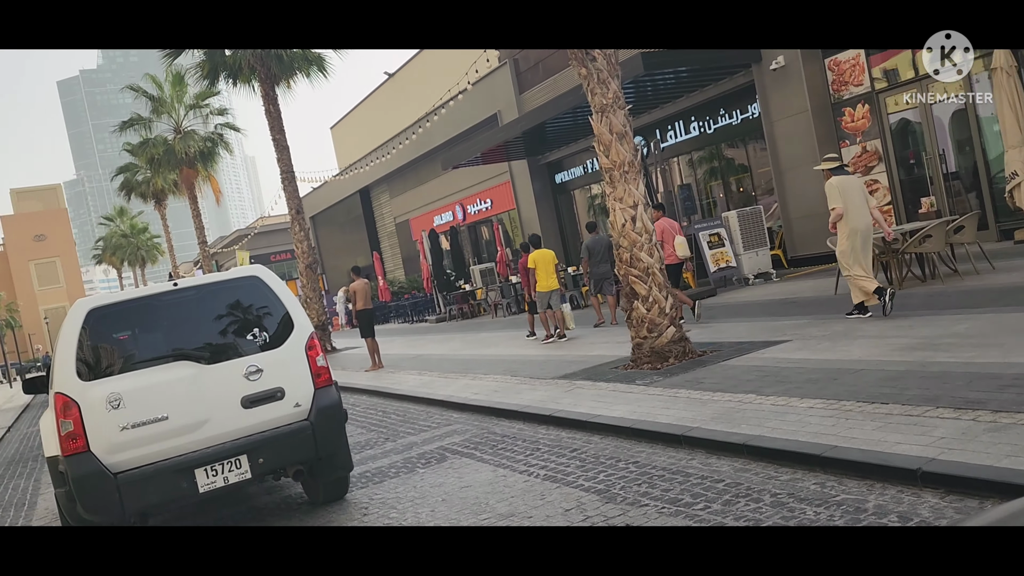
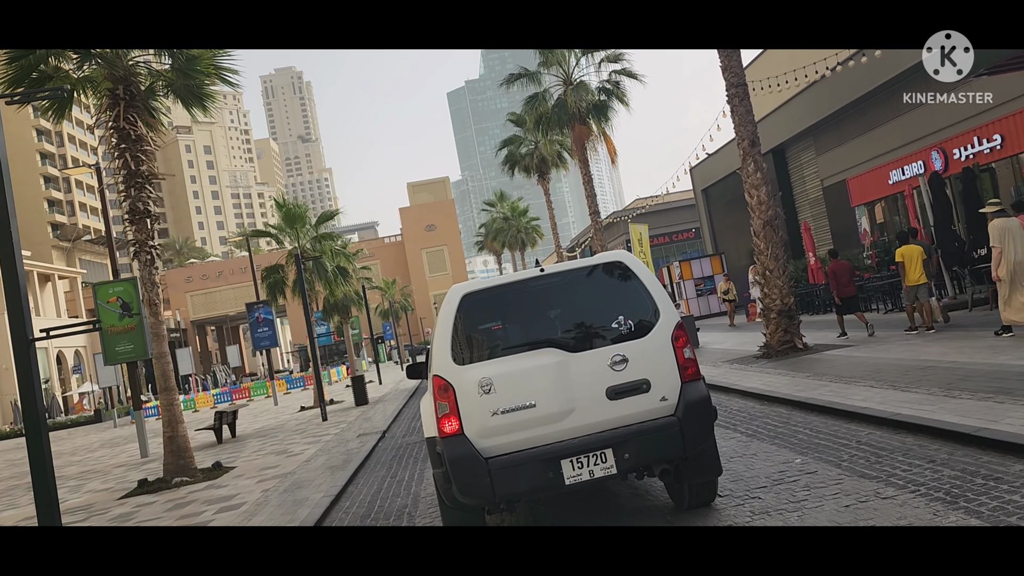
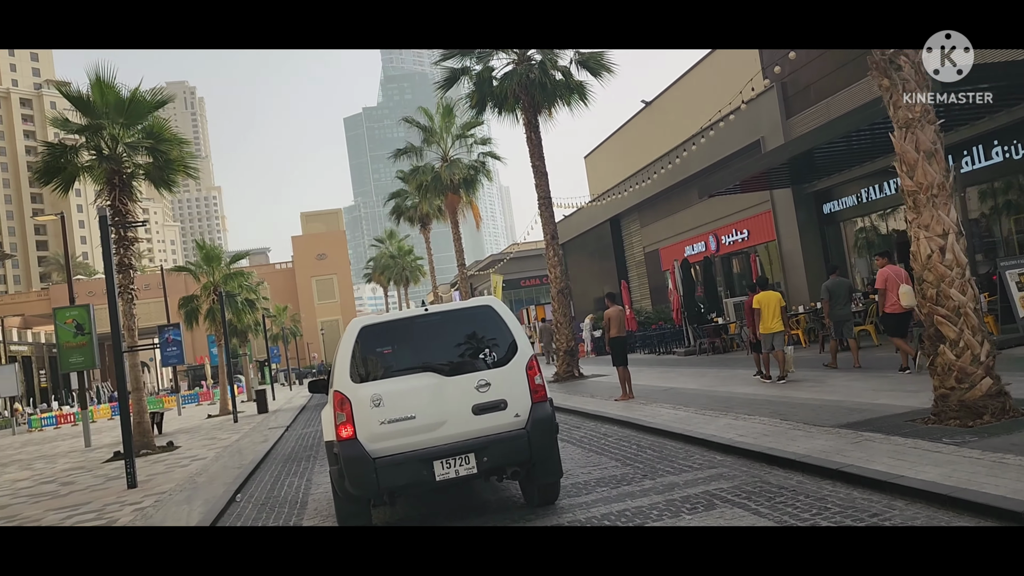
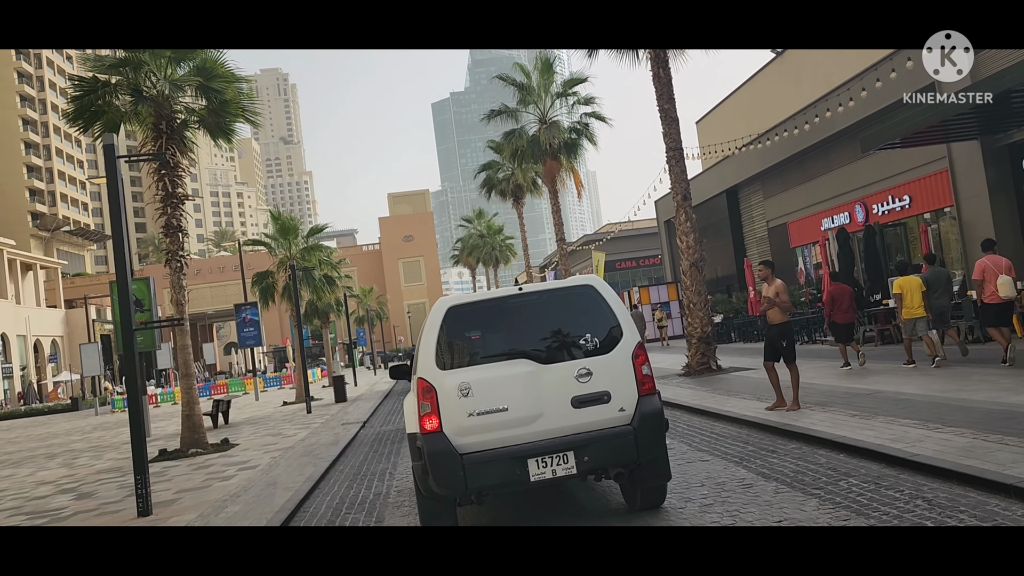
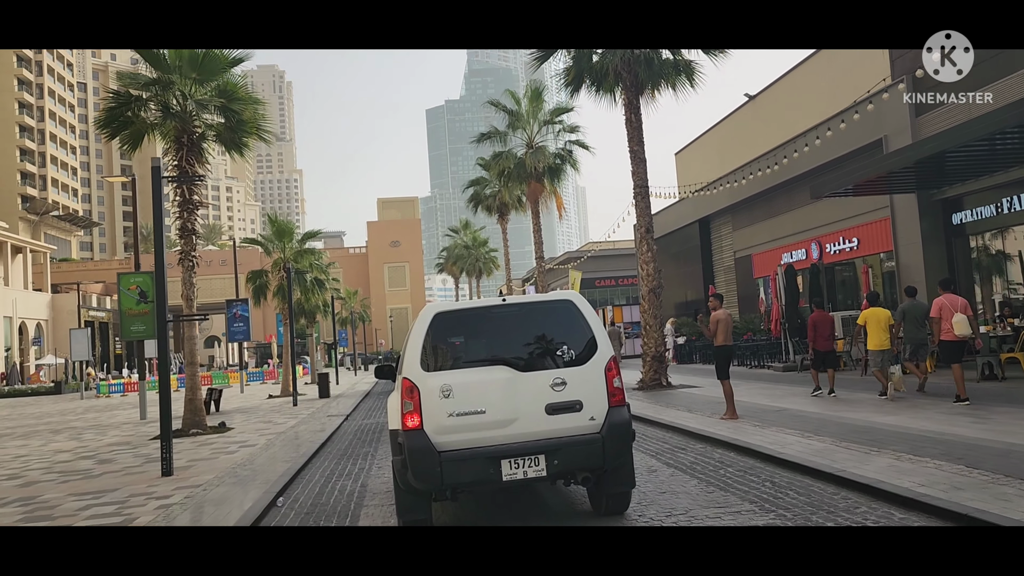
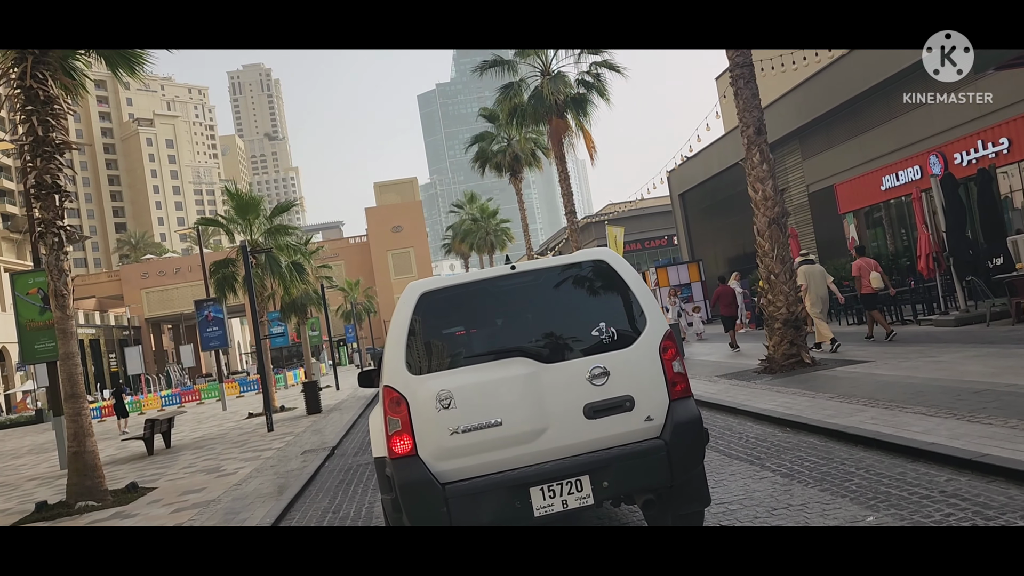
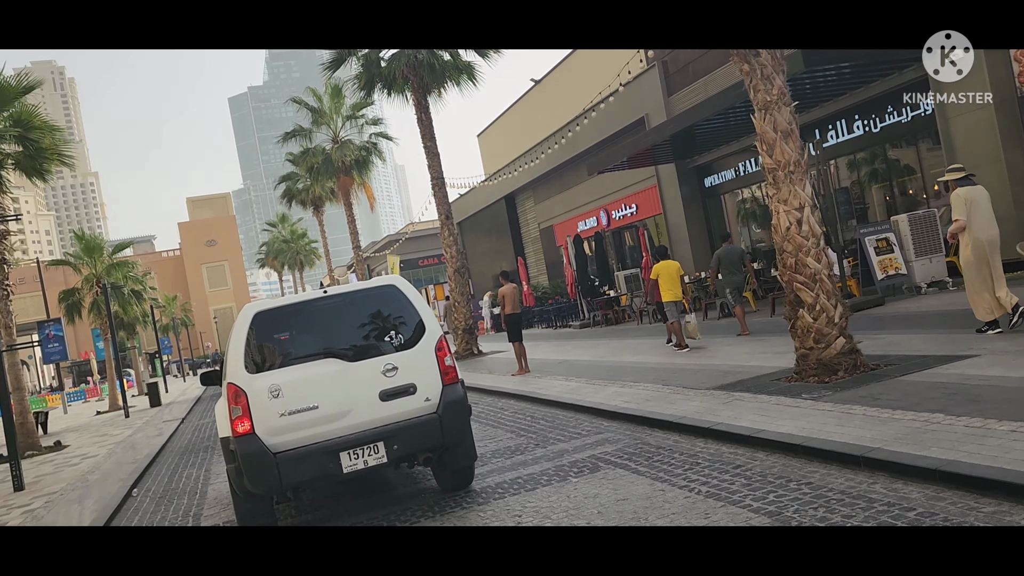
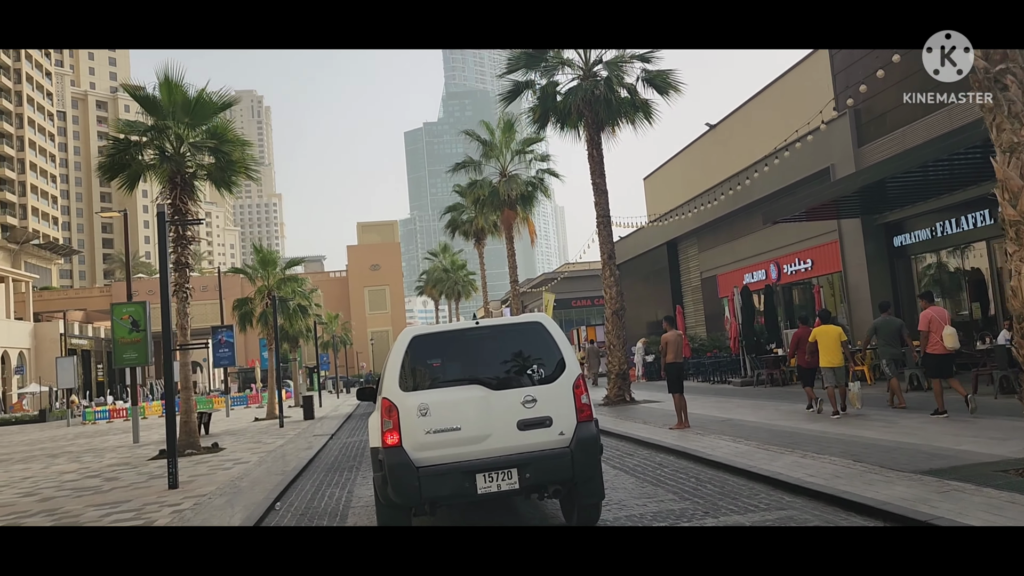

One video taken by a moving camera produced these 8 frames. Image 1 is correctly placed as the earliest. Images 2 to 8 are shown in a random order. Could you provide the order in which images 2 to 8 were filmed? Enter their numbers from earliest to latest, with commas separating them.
7, 3, 8, 5, 4, 2, 6
